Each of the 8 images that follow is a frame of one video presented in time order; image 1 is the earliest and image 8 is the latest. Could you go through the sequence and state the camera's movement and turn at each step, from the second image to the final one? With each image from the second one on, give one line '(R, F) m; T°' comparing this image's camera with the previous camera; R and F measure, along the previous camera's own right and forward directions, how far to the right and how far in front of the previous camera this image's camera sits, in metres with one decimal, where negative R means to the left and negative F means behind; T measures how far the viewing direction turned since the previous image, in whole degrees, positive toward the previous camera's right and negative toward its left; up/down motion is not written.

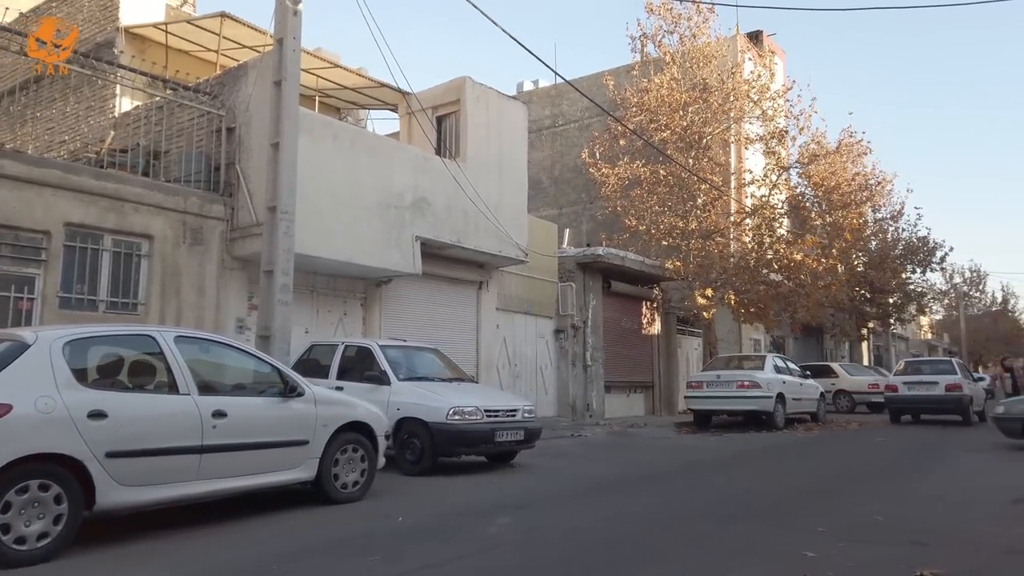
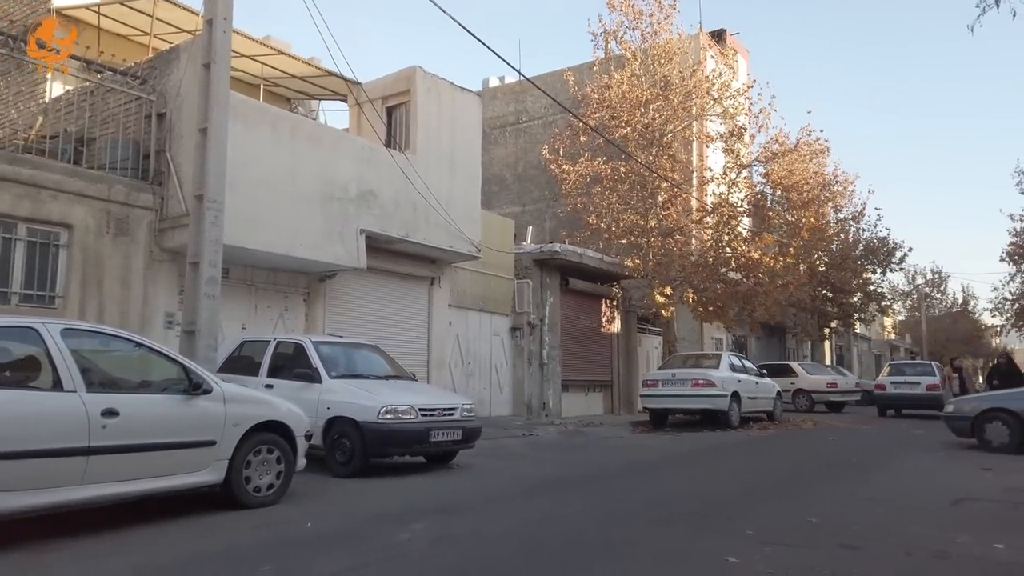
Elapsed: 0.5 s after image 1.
(+0.5, +0.4) m; +2°
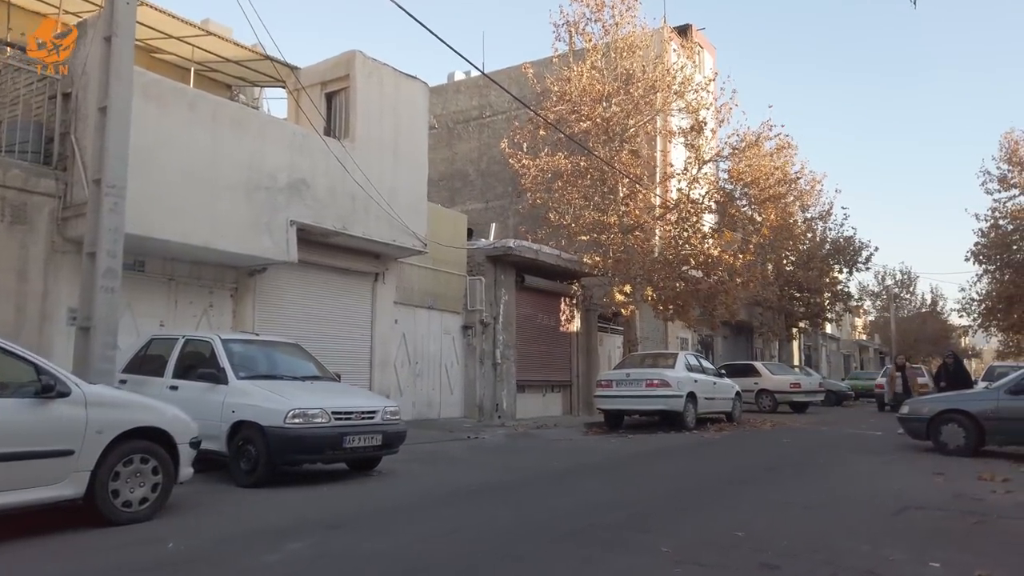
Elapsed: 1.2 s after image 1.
(+0.7, +0.7) m; +2°
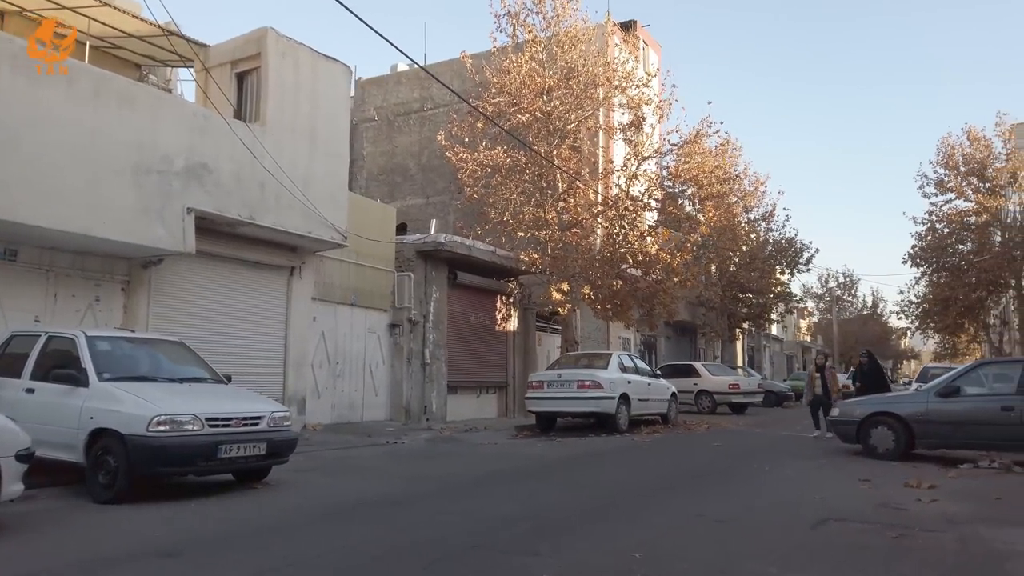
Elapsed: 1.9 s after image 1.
(+0.6, +0.8) m; +3°
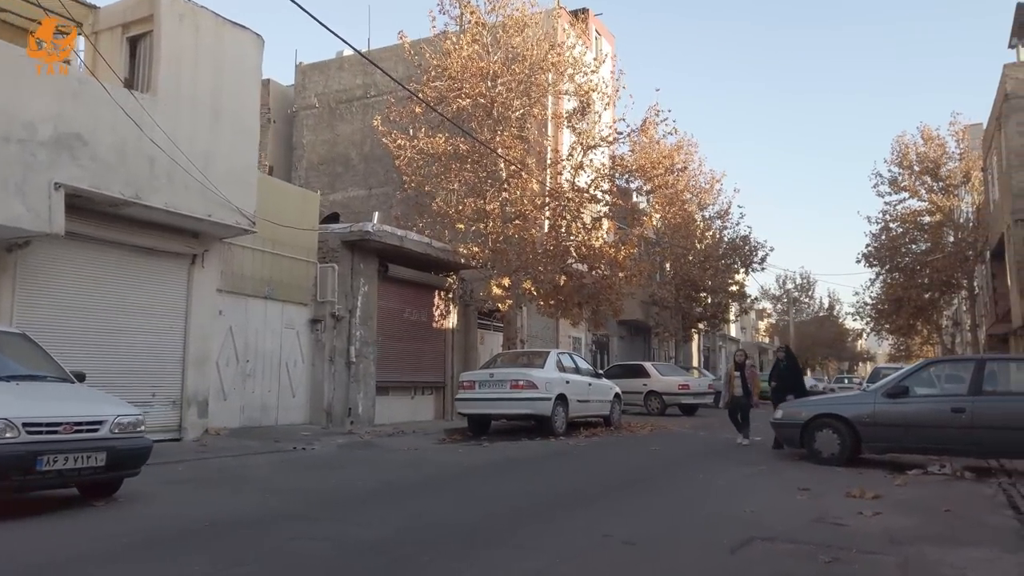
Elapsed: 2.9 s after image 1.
(+0.8, +1.2) m; +3°
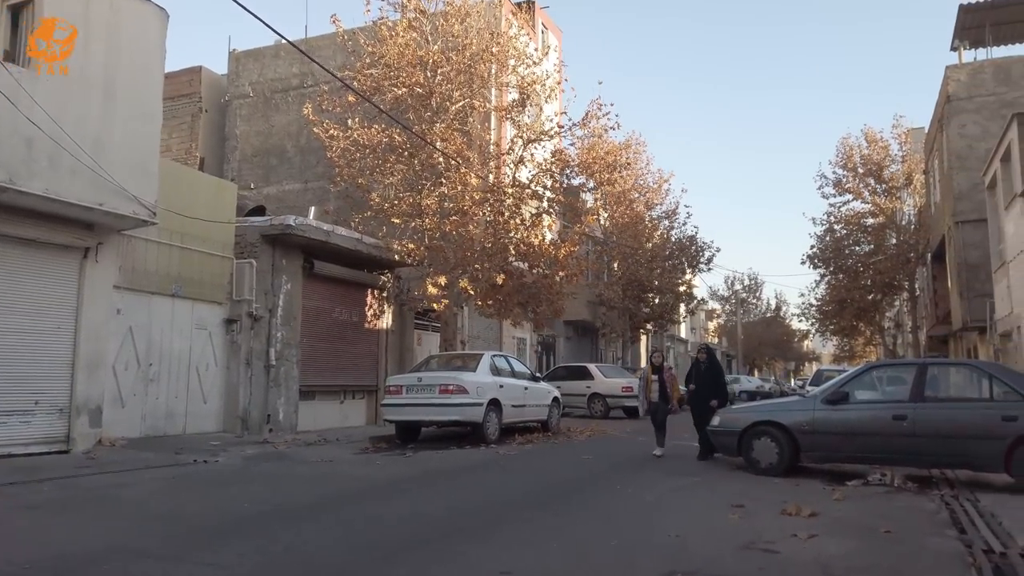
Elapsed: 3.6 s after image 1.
(+0.5, +0.9) m; +3°
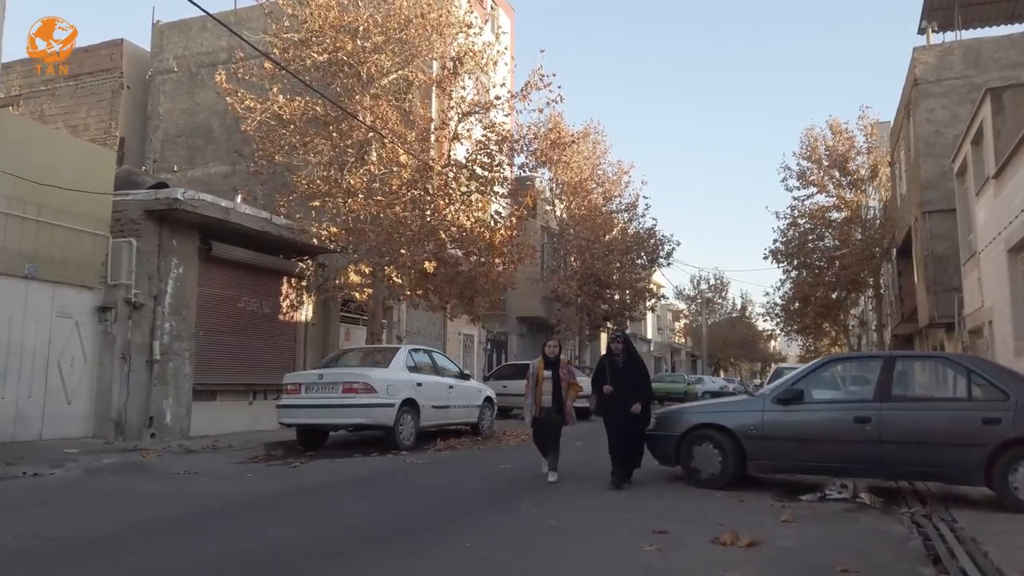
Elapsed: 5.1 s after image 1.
(+1.0, +1.9) m; +2°
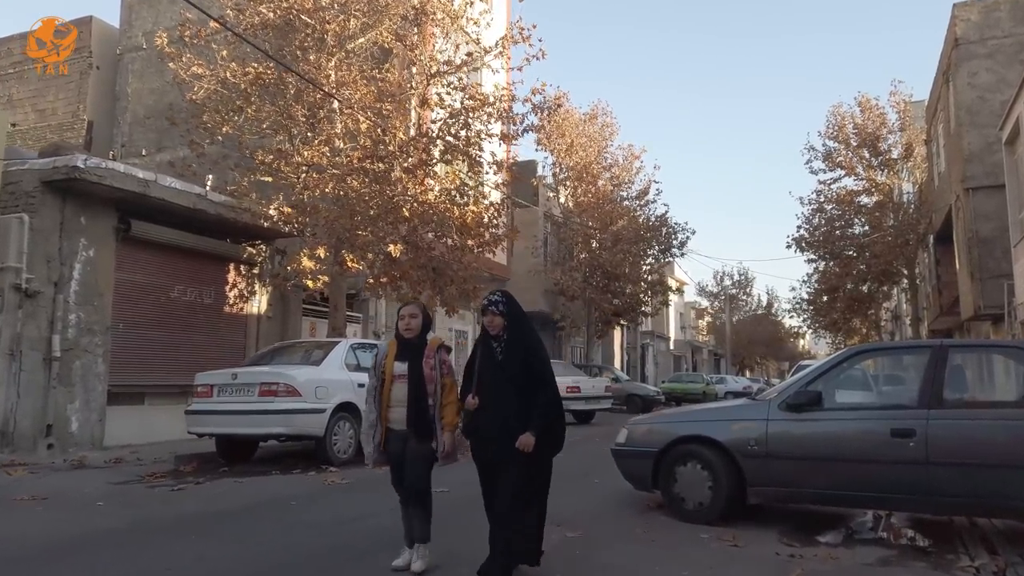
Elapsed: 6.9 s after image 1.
(+1.0, +2.4) m; -2°
